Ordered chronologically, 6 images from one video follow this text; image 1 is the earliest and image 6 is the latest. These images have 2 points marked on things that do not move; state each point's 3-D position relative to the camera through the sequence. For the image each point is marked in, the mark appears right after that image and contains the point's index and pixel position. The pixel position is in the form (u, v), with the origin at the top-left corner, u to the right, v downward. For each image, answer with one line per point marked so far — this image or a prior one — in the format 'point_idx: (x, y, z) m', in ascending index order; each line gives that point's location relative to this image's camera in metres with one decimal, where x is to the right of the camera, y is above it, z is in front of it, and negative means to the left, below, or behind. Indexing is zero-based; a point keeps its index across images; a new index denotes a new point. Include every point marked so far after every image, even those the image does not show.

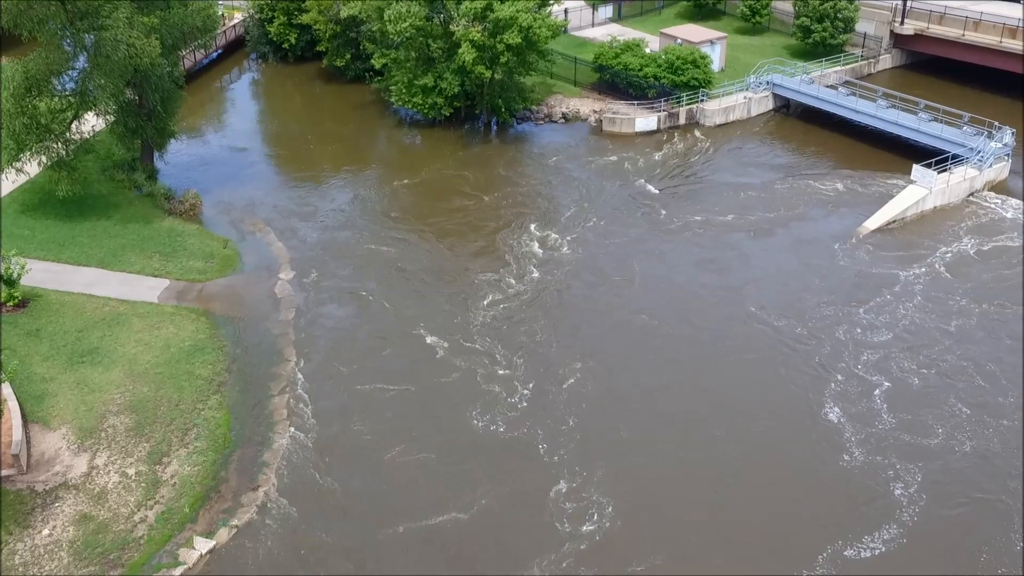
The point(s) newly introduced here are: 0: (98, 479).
0: (-9.8, -4.5, +19.6) m
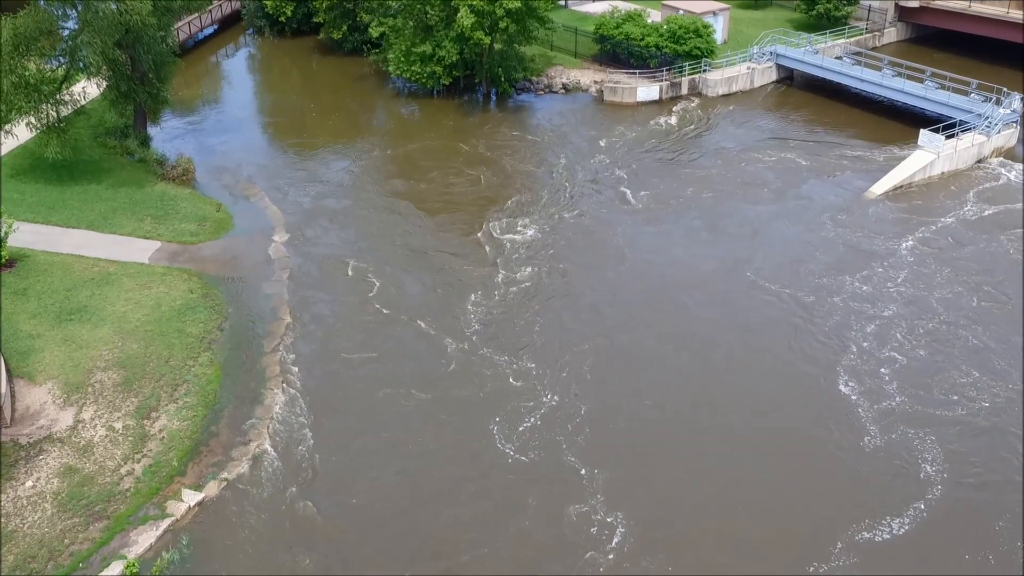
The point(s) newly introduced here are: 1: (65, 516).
0: (-9.8, -3.3, +19.0) m
1: (-9.3, -4.7, +17.3) m
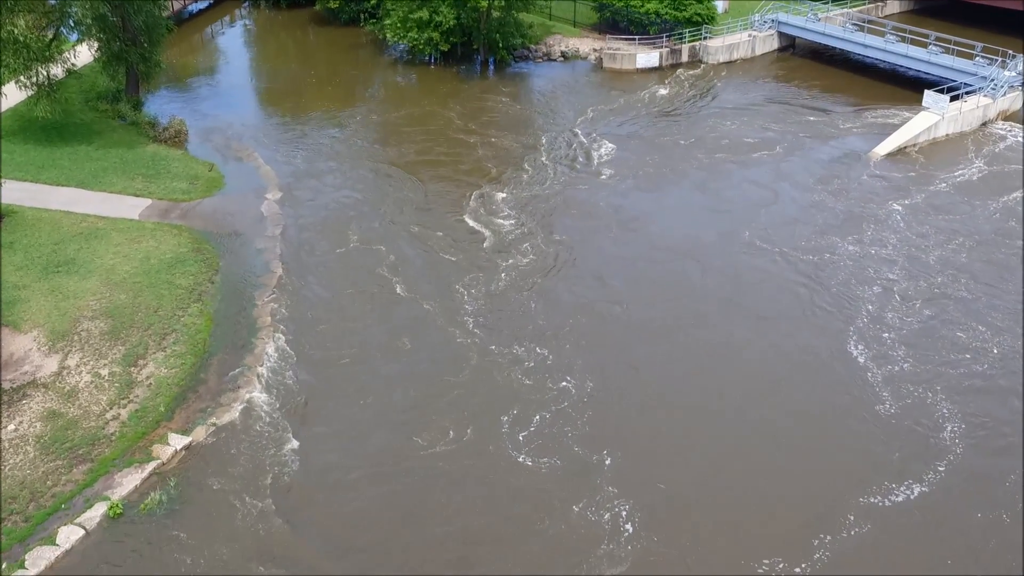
0: (-9.9, -2.0, +18.5) m
1: (-9.4, -3.4, +16.8) m
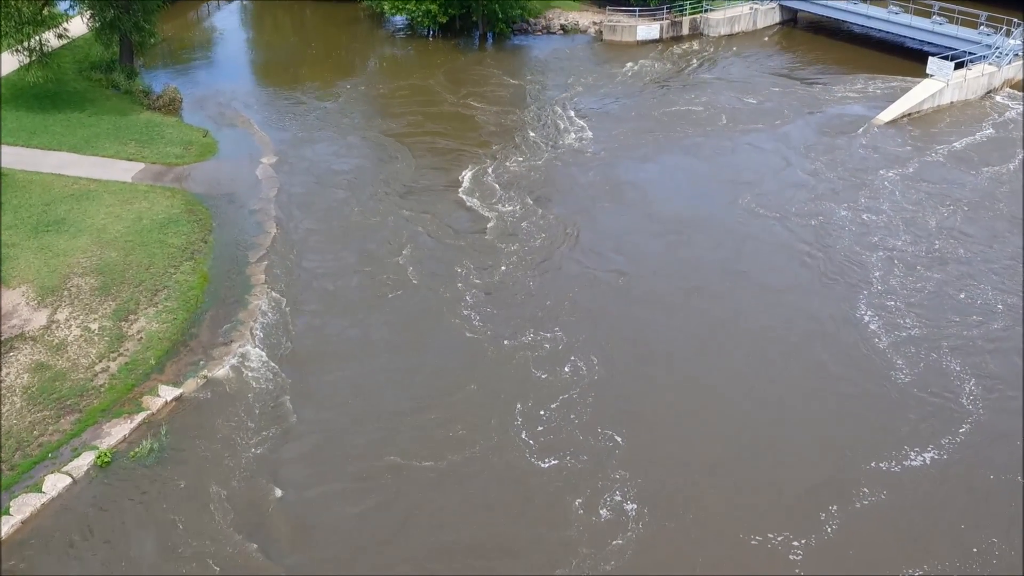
0: (-10.0, -1.0, +18.1) m
1: (-9.4, -2.4, +16.4) m
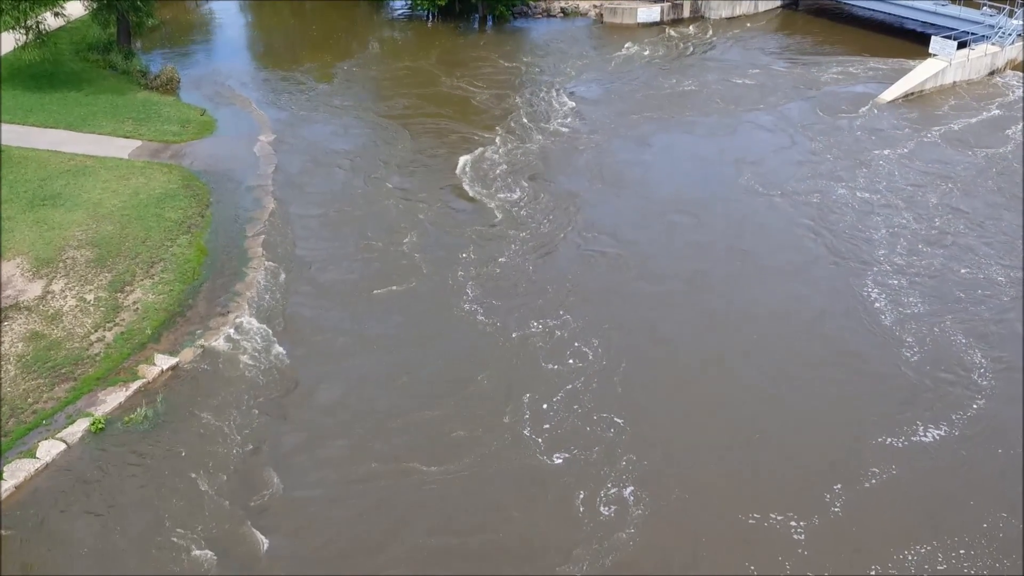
0: (-10.0, -0.3, +17.9) m
1: (-9.4, -1.7, +16.2) m
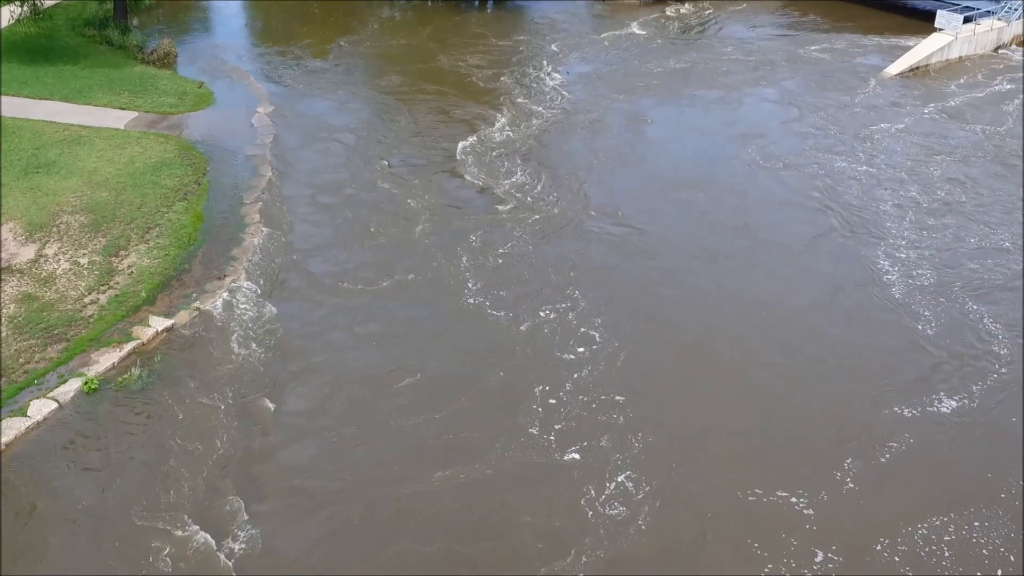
0: (-9.9, +0.5, +17.6) m
1: (-9.4, -1.0, +15.8) m
